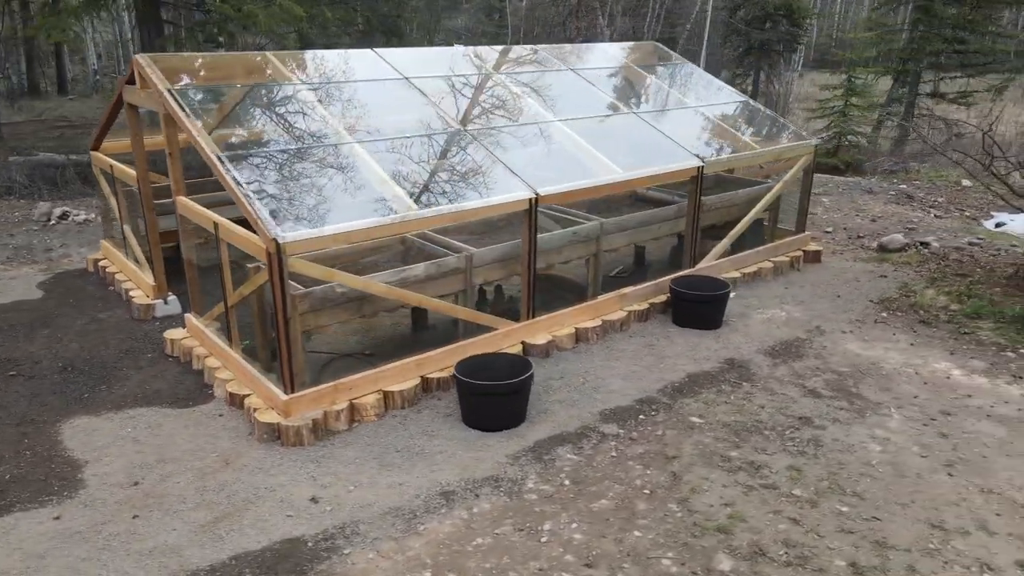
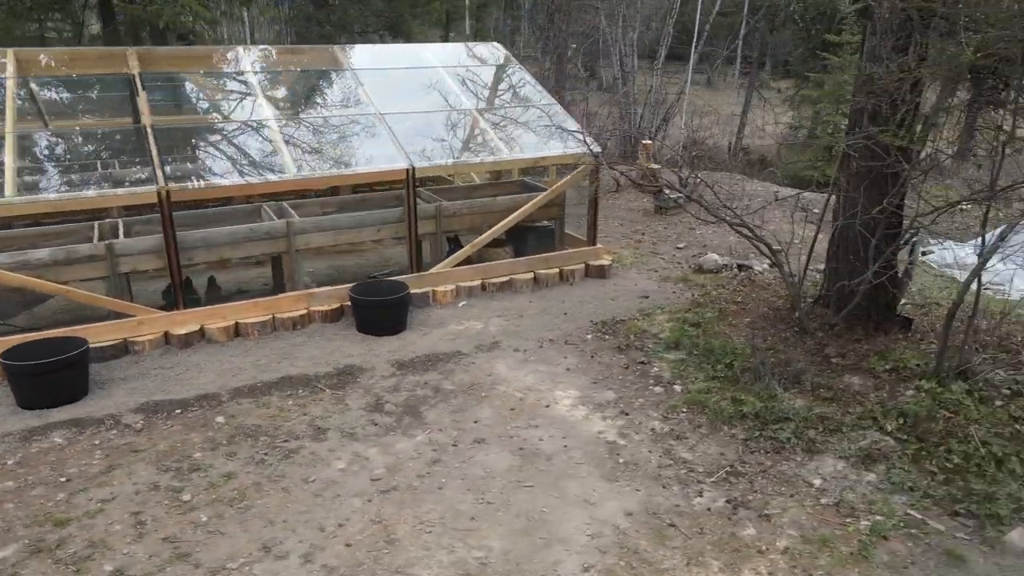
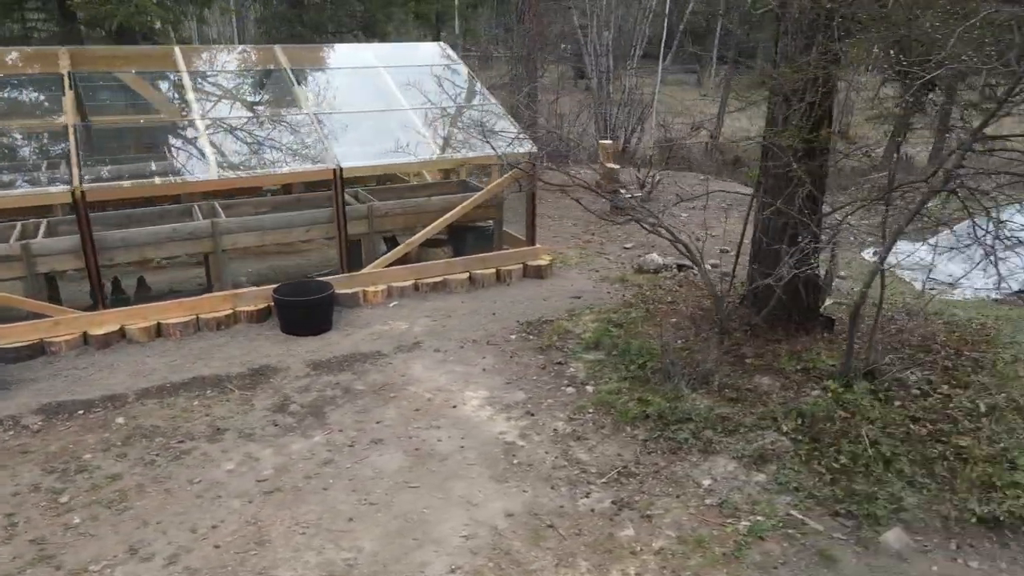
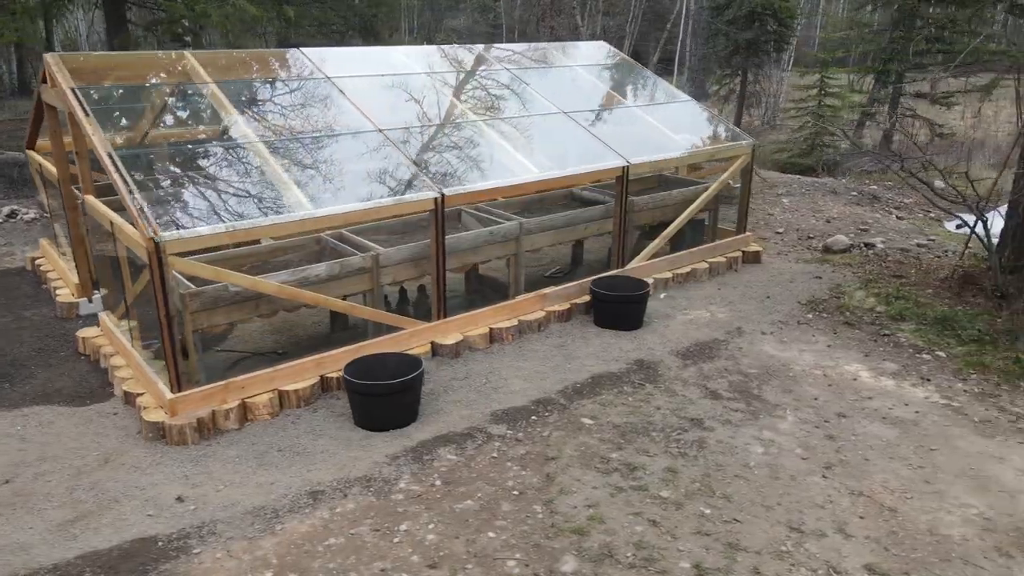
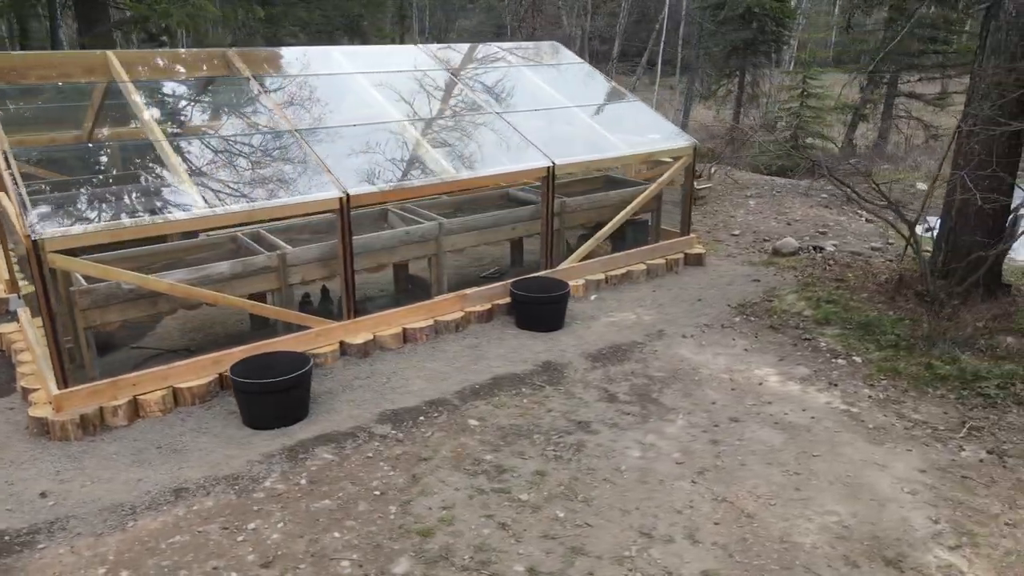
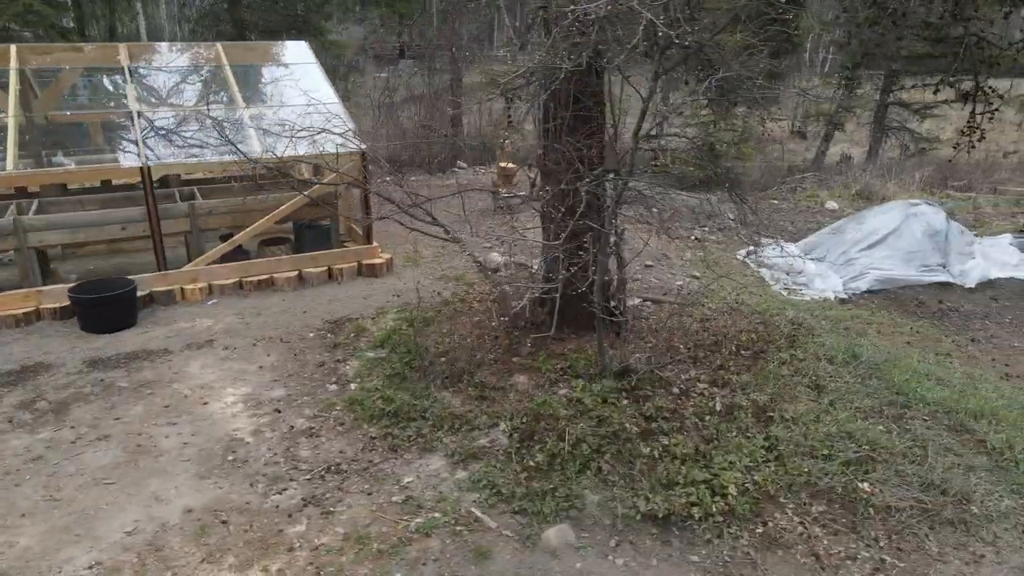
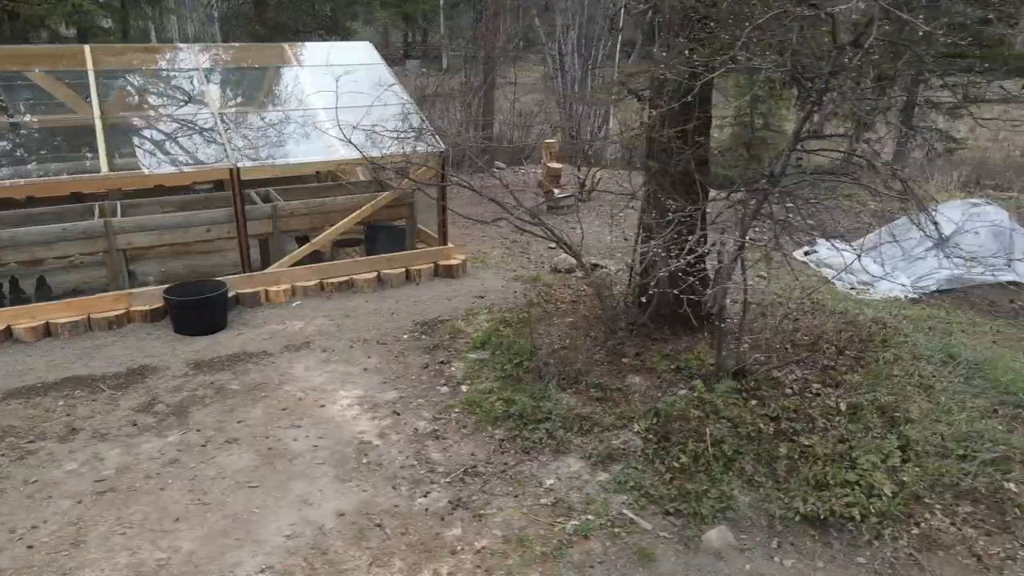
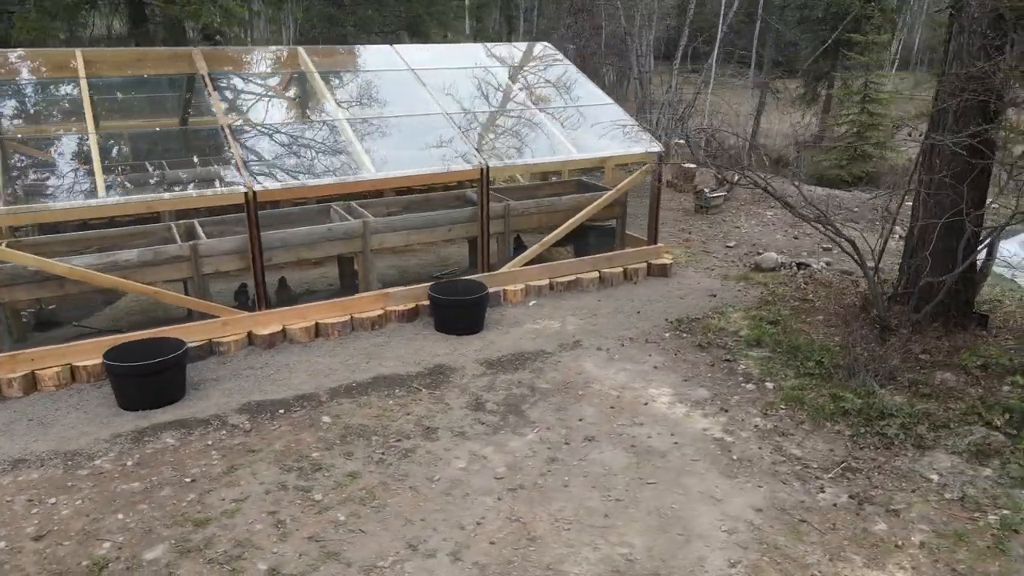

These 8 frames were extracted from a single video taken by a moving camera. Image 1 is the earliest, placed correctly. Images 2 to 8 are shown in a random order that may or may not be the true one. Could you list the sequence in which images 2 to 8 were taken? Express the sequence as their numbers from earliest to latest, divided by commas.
4, 5, 8, 2, 3, 7, 6
